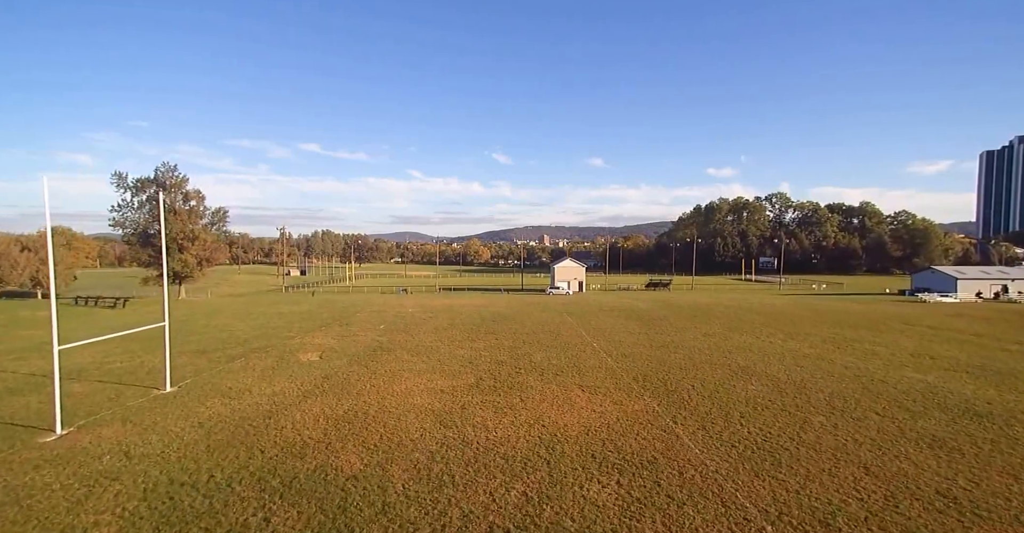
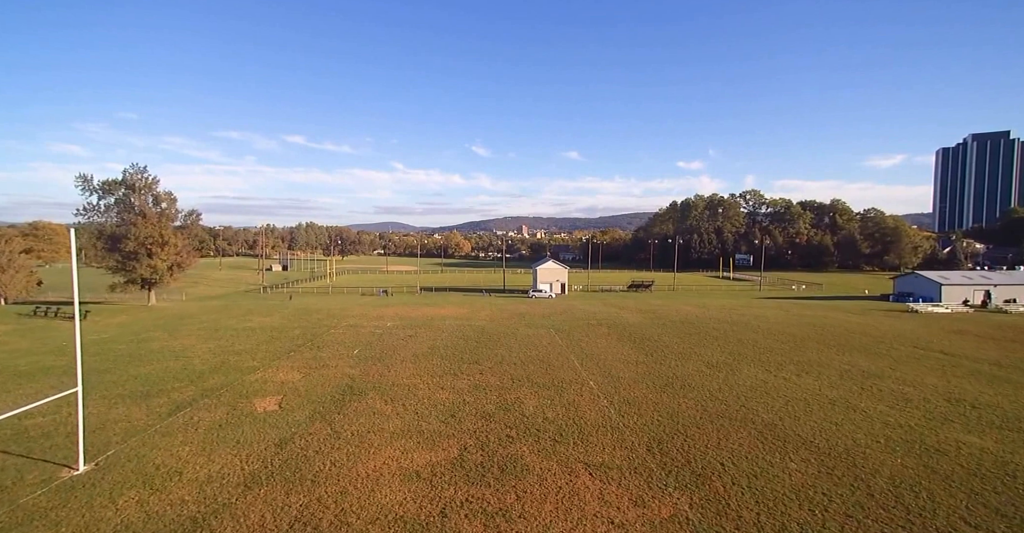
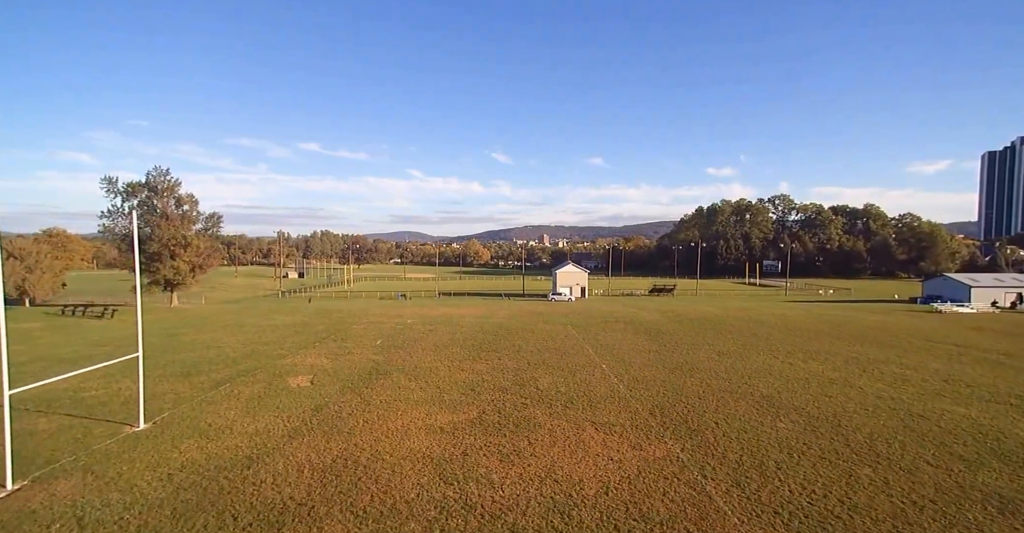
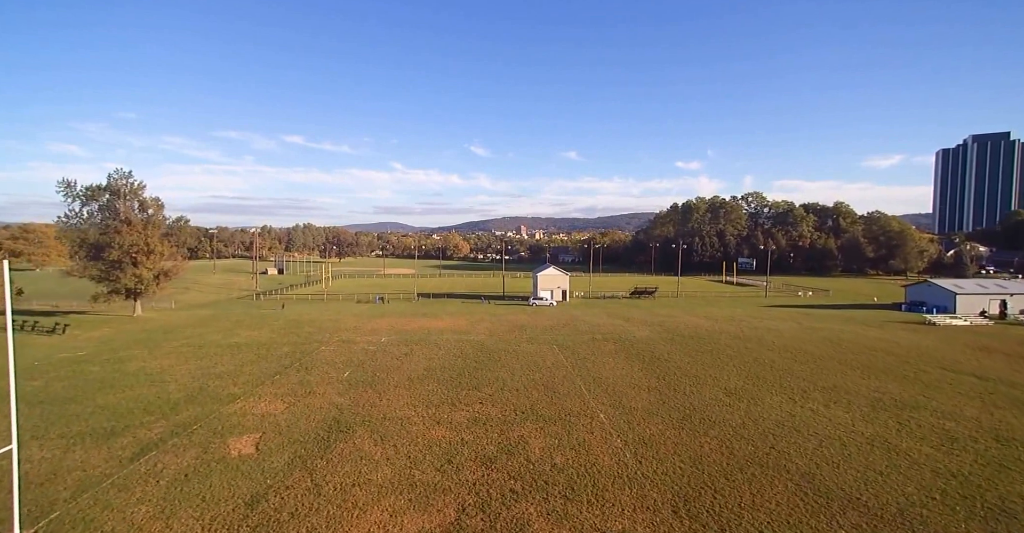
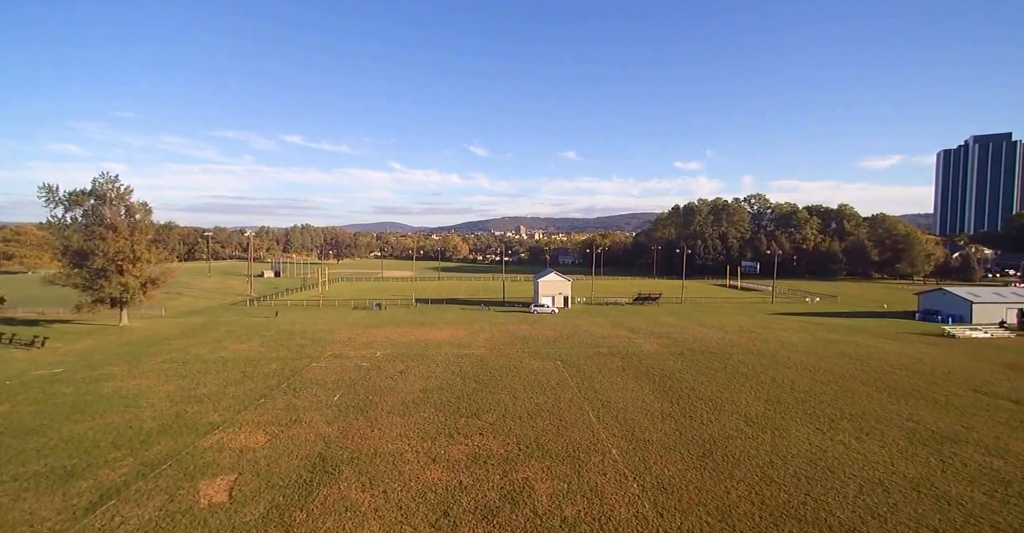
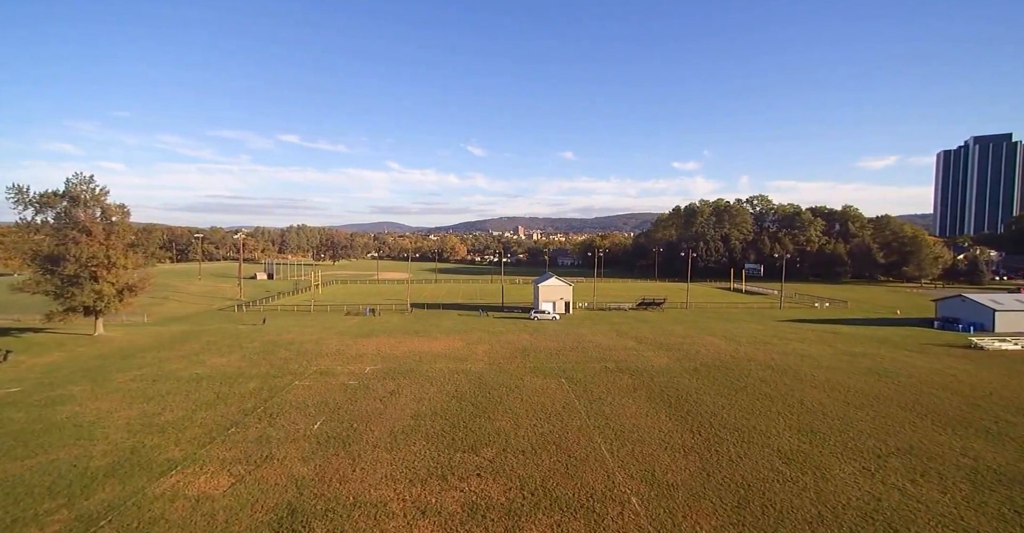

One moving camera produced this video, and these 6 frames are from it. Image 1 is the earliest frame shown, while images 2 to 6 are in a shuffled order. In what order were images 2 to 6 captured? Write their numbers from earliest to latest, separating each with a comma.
3, 2, 4, 5, 6
